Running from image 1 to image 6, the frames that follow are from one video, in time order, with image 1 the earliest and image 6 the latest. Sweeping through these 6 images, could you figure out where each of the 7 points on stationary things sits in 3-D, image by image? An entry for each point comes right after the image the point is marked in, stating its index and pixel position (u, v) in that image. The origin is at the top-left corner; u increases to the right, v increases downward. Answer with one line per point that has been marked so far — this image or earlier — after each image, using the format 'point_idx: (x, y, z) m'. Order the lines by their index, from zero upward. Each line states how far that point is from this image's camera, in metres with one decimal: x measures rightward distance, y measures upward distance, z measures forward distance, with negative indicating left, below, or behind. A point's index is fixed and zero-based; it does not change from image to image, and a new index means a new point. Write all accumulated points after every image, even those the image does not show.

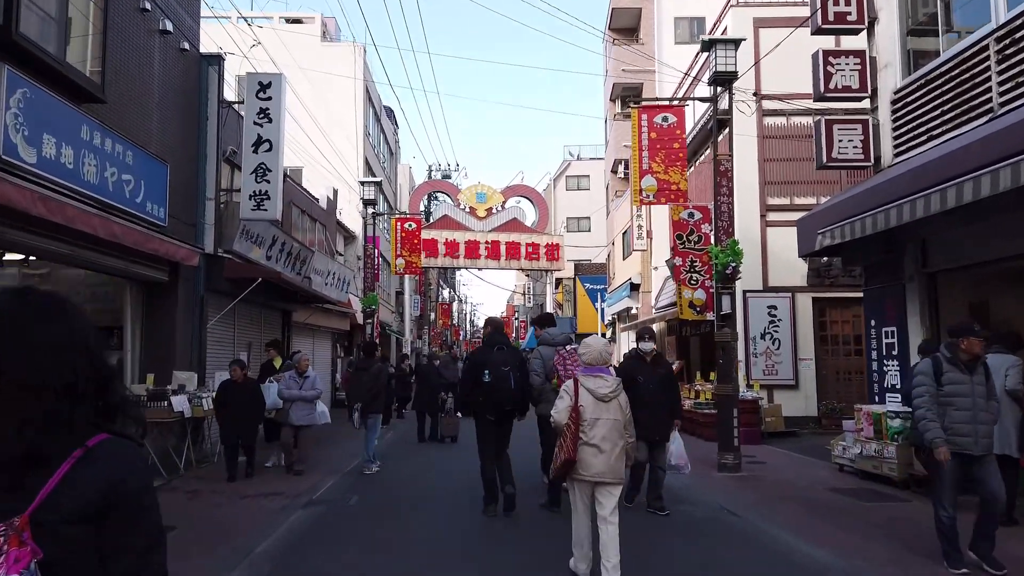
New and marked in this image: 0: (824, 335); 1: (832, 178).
0: (+6.7, -1.0, +16.2) m
1: (+7.0, +2.4, +16.3) m
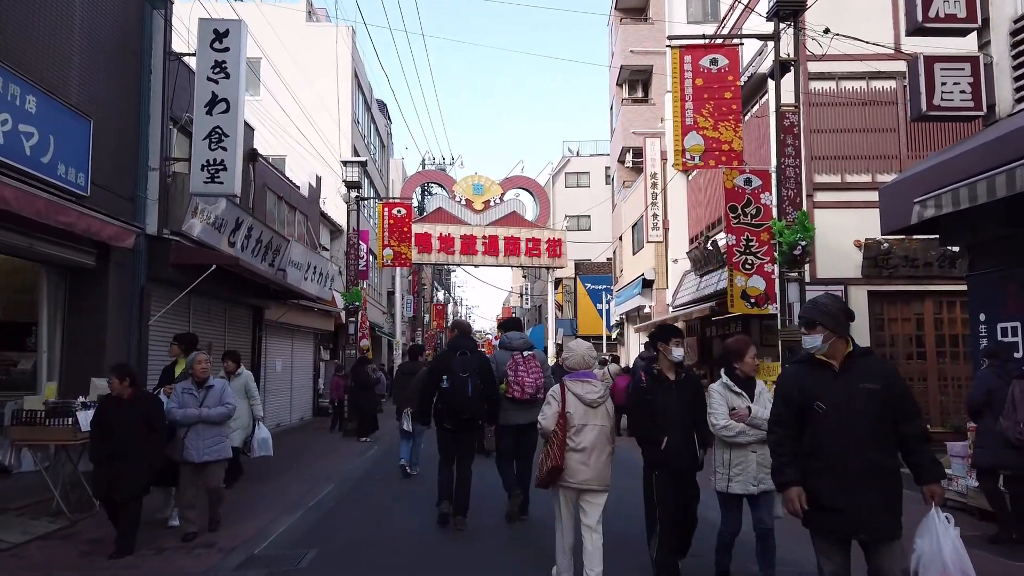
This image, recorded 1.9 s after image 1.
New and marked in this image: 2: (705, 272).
0: (+6.8, -0.9, +13.8) m
1: (+7.1, +2.5, +14.0) m
2: (+4.7, +0.4, +18.2) m
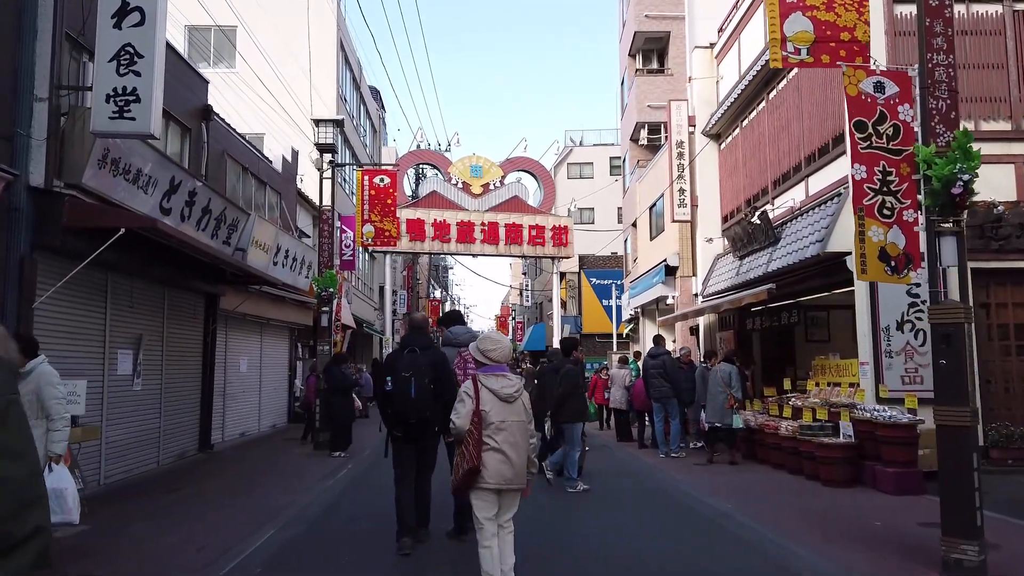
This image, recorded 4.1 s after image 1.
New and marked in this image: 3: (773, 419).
0: (+6.9, -0.6, +10.9) m
1: (+7.2, +2.9, +11.0) m
2: (+4.8, +0.7, +15.2) m
3: (+4.1, -2.1, +11.7) m
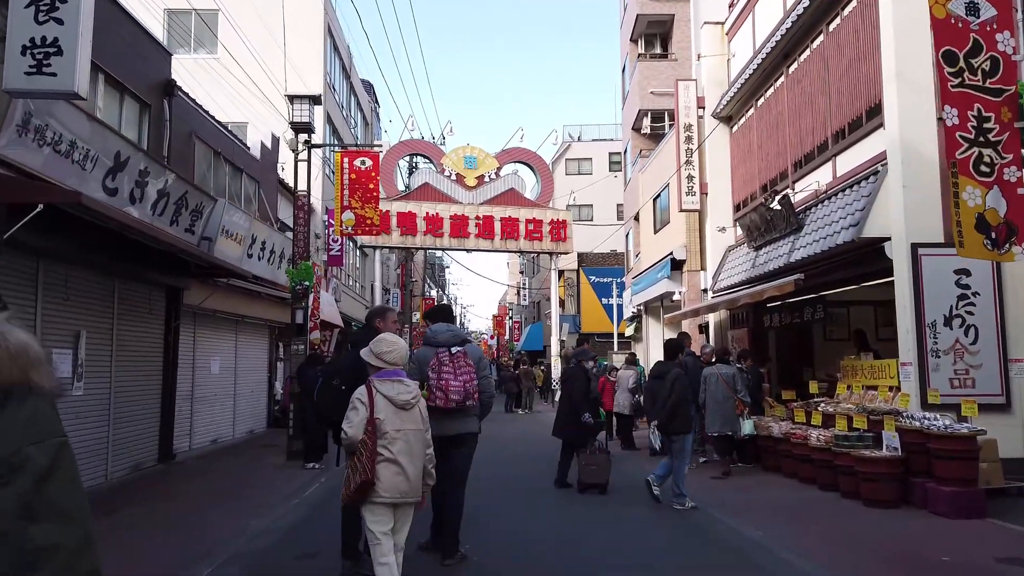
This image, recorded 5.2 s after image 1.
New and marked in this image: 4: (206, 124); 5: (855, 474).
0: (+6.9, -0.4, +9.6) m
1: (+7.1, +3.0, +9.7) m
2: (+4.7, +0.8, +13.9) m
3: (+4.0, -2.0, +10.4) m
4: (-6.4, +3.4, +15.6) m
5: (+4.0, -2.2, +8.8) m
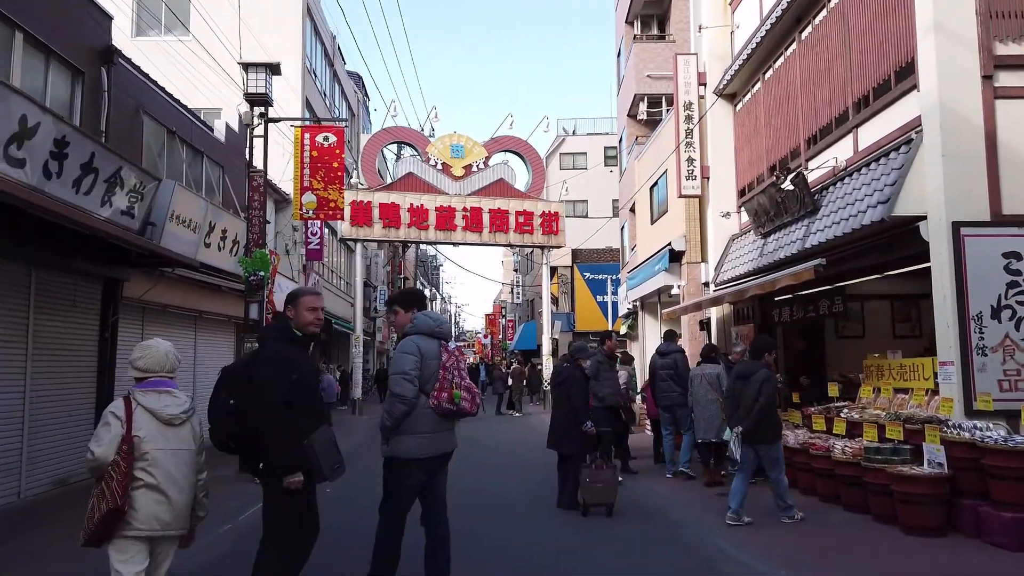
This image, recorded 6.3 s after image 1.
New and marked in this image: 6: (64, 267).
0: (+6.6, -0.3, +8.2) m
1: (+6.8, +3.2, +8.3) m
2: (+4.3, +1.0, +12.5) m
3: (+3.7, -1.8, +9.0) m
4: (-6.7, +3.6, +14.1) m
5: (+3.8, -2.0, +7.4) m
6: (-6.0, +0.3, +10.1) m
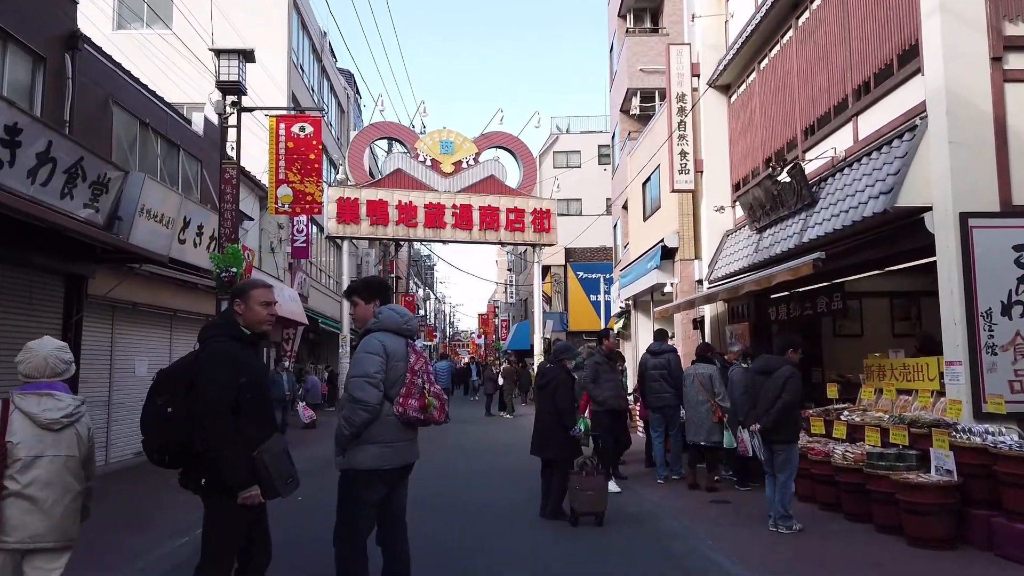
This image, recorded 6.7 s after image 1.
0: (+6.3, -0.2, +7.7) m
1: (+6.6, +3.2, +7.9) m
2: (+4.1, +1.0, +12.0) m
3: (+3.5, -1.8, +8.5) m
4: (-7.0, +3.6, +13.6) m
5: (+3.6, -2.0, +6.9) m
6: (-6.3, +0.3, +9.5) m
